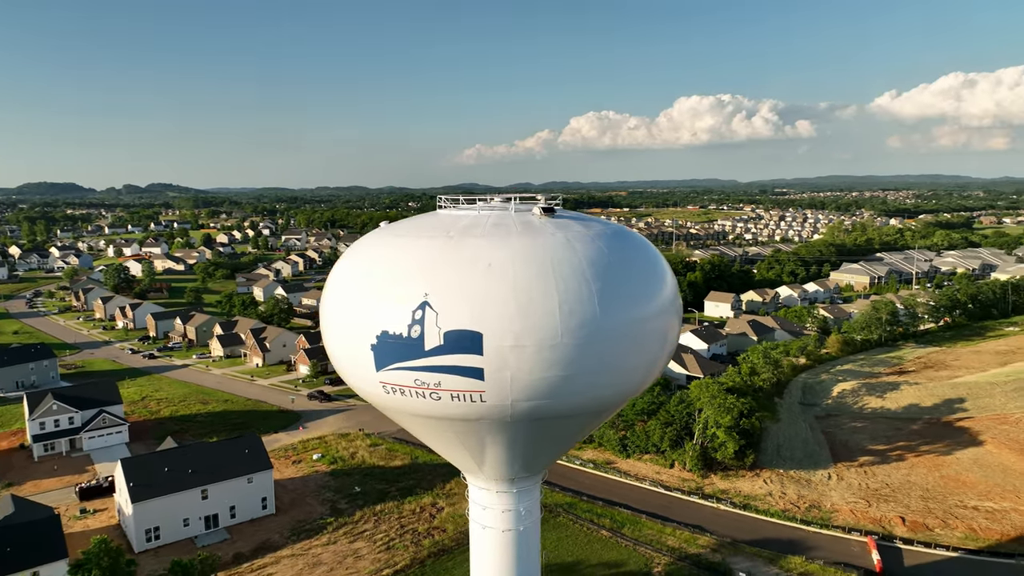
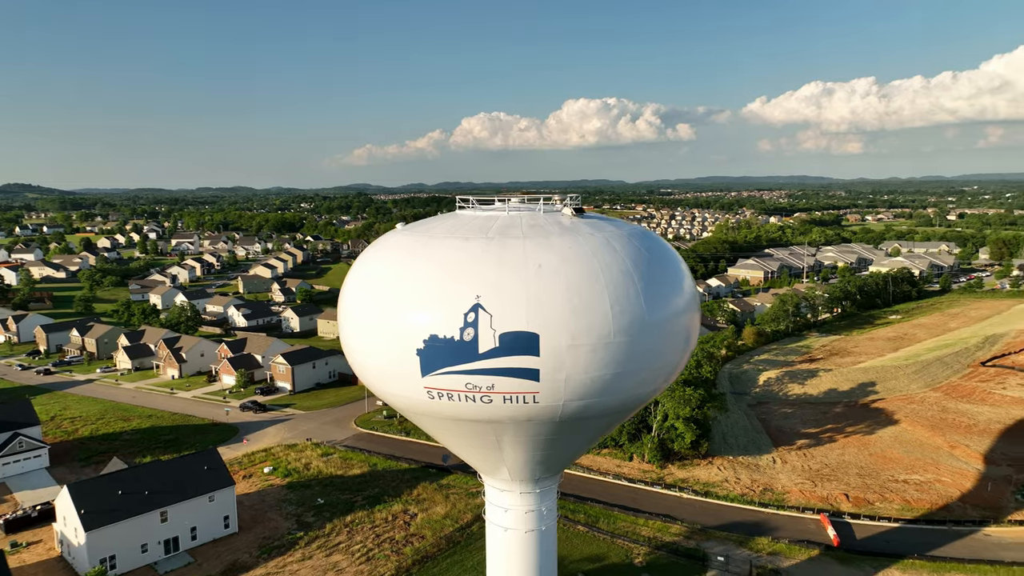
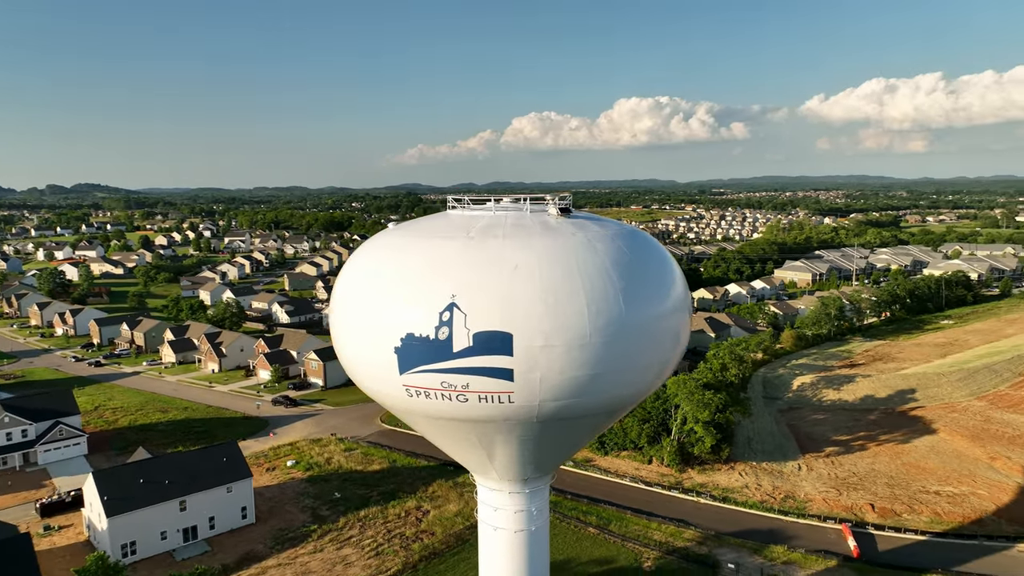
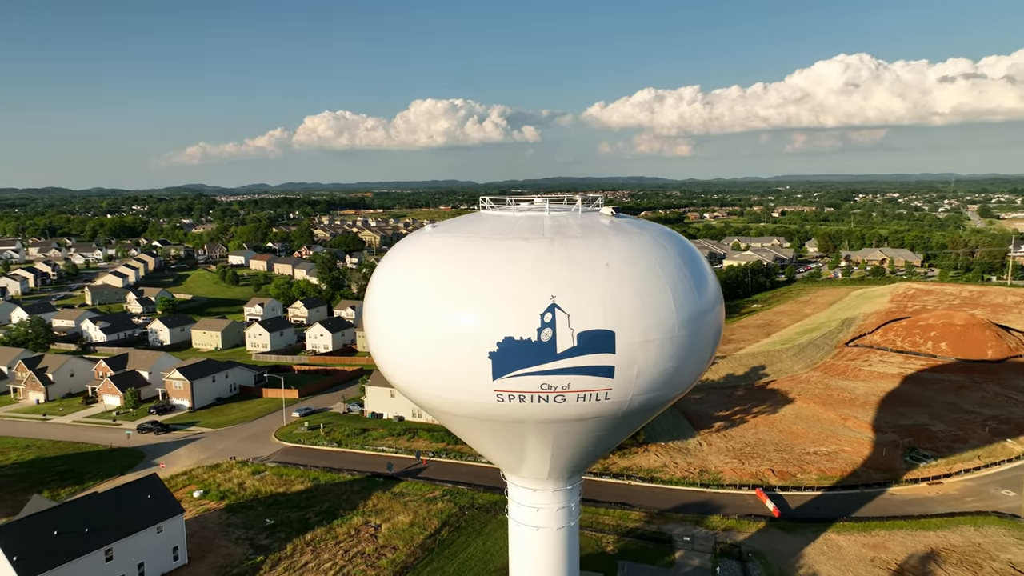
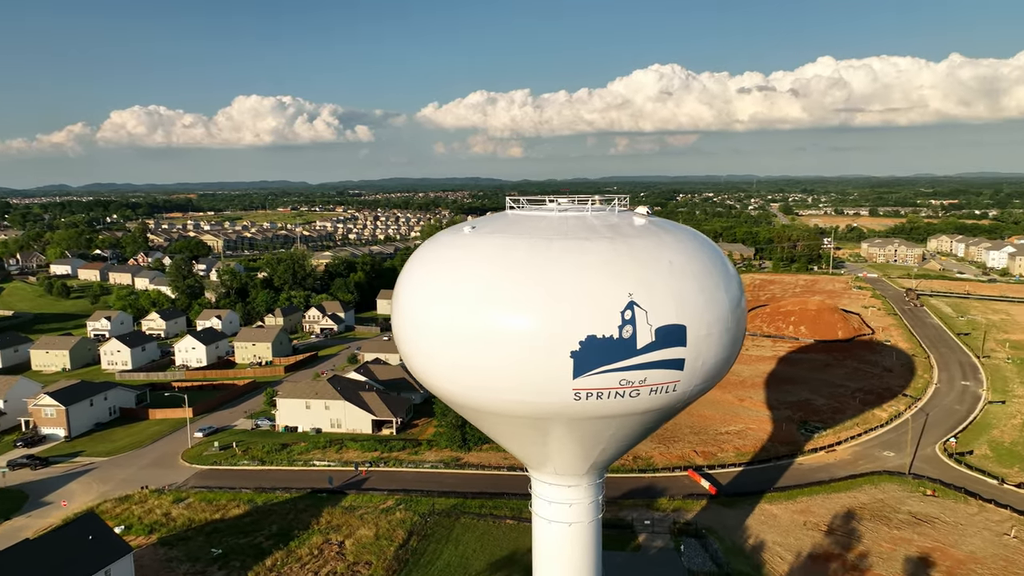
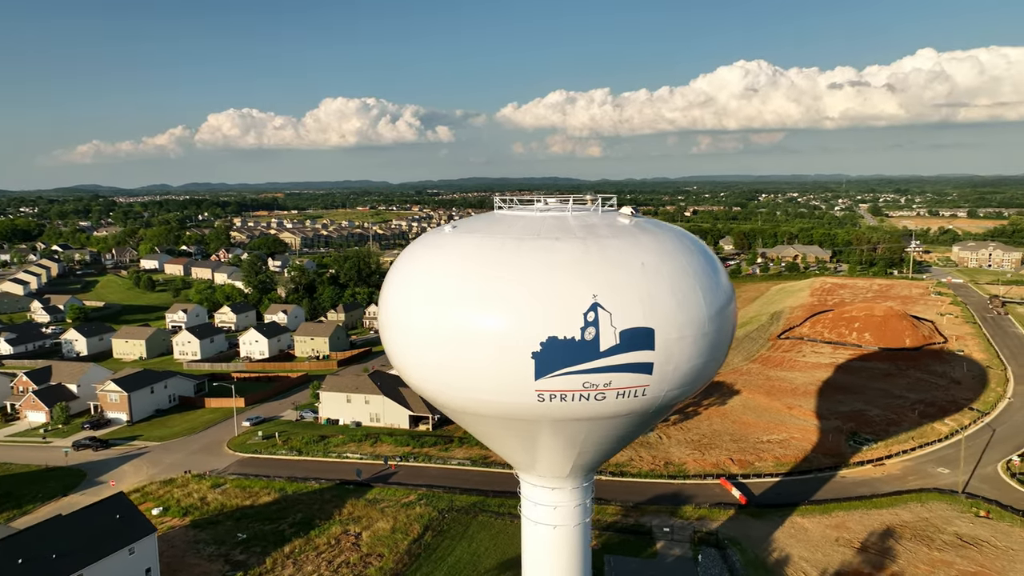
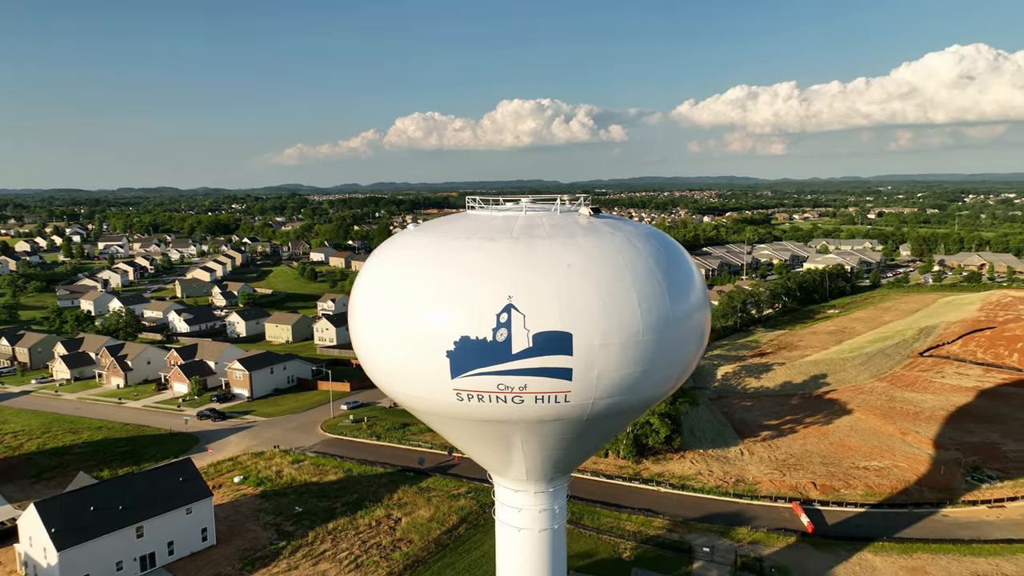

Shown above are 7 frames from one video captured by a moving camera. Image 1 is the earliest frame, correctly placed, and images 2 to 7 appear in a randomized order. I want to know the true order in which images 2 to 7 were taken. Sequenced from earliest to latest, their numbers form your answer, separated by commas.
3, 2, 7, 4, 6, 5
